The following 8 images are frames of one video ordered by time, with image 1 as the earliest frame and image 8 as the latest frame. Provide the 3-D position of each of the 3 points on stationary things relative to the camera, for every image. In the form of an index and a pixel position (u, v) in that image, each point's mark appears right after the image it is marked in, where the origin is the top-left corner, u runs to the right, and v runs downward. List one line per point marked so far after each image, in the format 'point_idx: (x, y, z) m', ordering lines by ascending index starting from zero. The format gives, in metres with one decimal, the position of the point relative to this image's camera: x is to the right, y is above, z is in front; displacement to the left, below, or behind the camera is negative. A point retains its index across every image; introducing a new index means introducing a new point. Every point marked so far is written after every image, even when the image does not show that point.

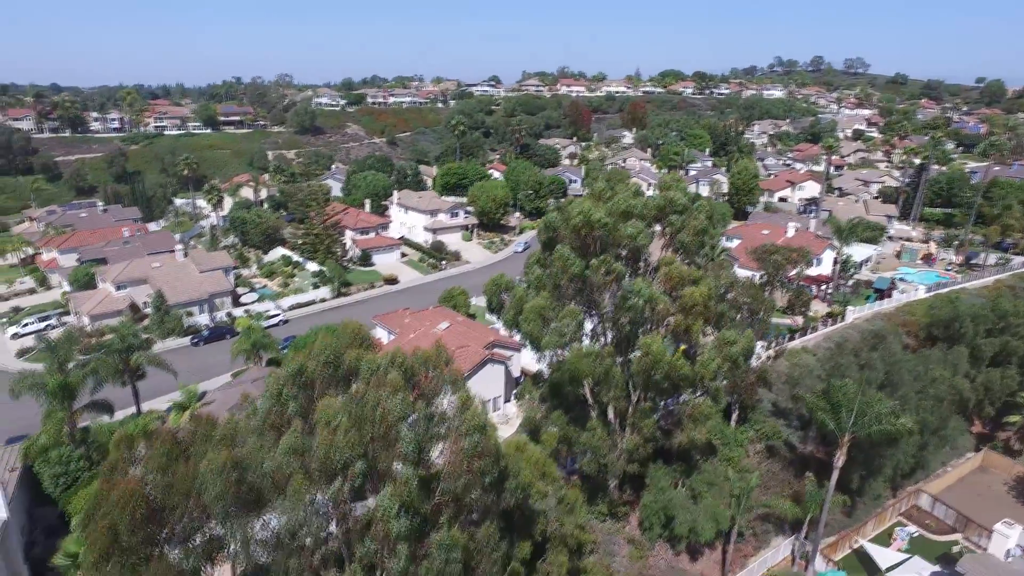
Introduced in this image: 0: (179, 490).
0: (-6.8, -4.0, +13.1) m
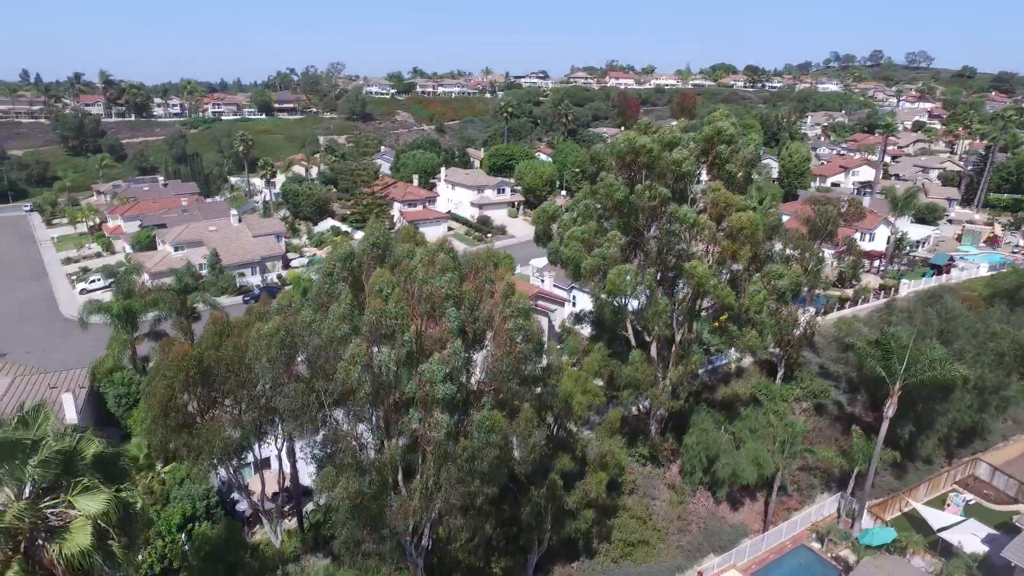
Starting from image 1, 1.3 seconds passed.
0: (-5.9, -1.4, +13.7) m
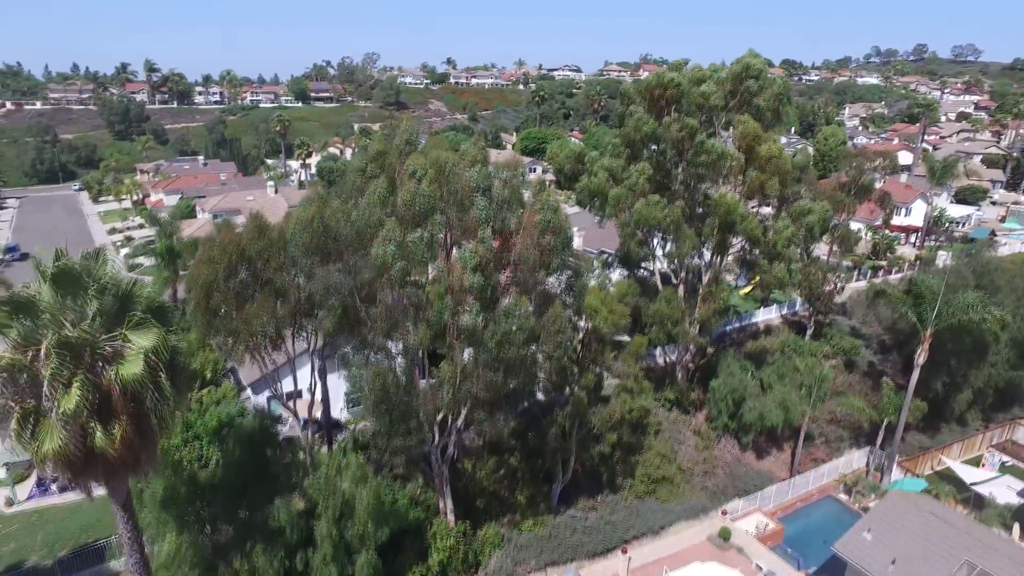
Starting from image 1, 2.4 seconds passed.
0: (-5.4, +1.0, +14.4) m
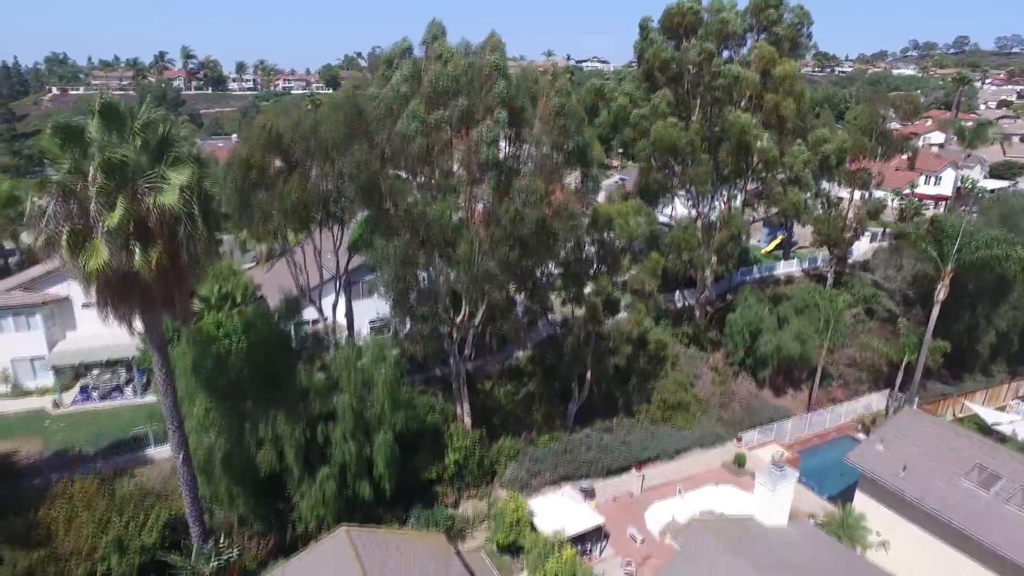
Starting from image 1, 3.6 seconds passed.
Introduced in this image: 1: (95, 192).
0: (-5.0, +3.7, +15.1) m
1: (-6.8, +1.6, +10.4) m
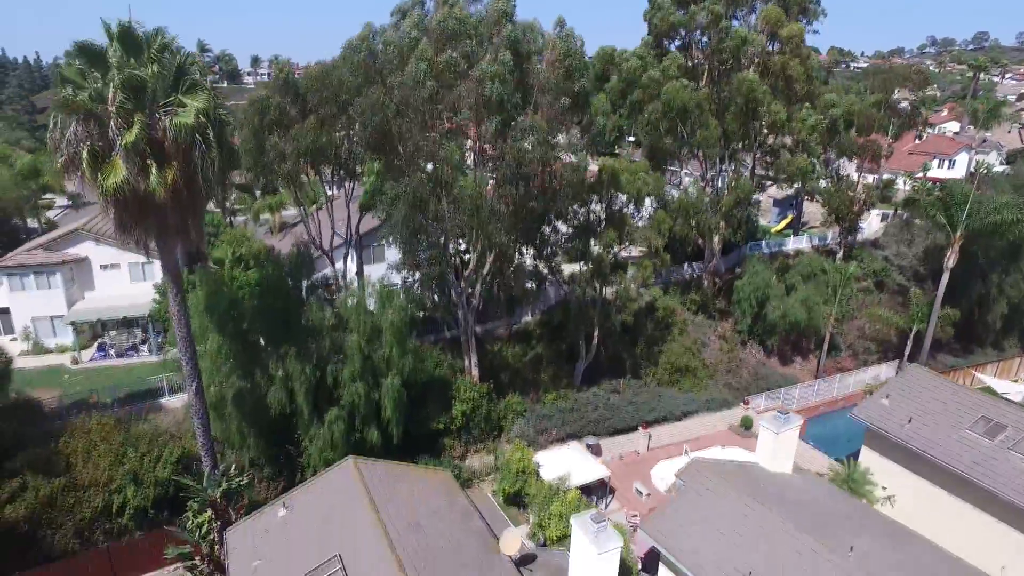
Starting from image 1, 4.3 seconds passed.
0: (-4.8, +5.0, +15.5) m
1: (-6.7, +3.0, +10.8) m
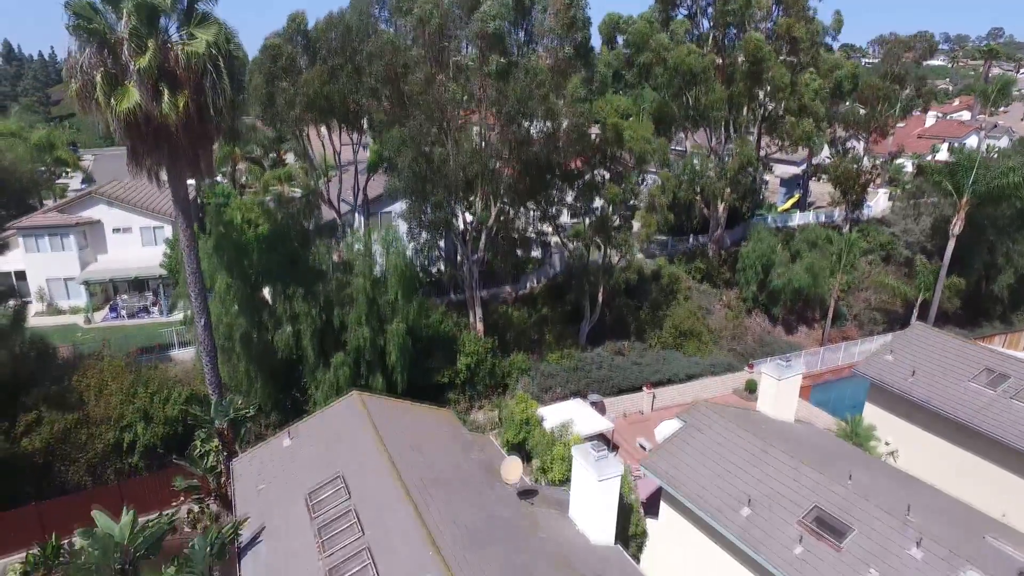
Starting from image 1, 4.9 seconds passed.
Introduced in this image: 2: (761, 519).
0: (-4.7, +6.4, +15.8) m
1: (-6.6, +4.3, +11.1) m
2: (+4.6, -4.2, +11.7) m
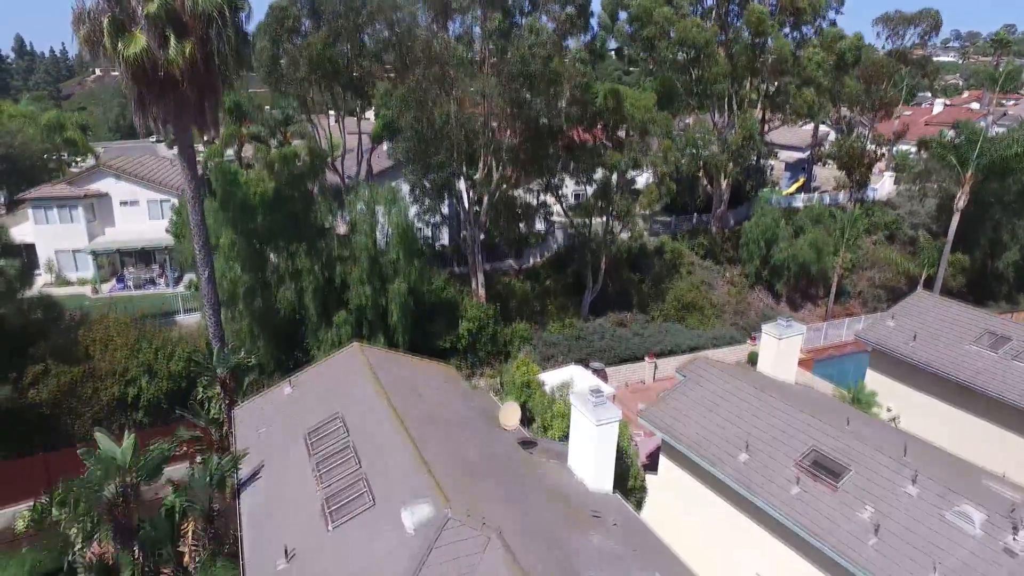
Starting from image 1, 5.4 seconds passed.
0: (-4.7, +7.4, +15.9) m
1: (-6.7, +5.4, +11.3) m
2: (+4.5, -3.2, +11.7) m
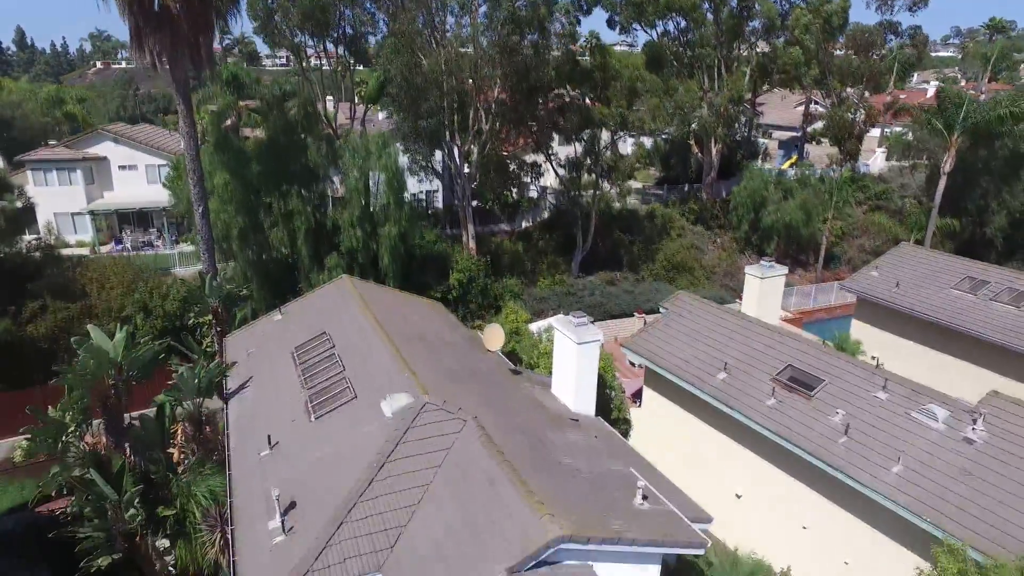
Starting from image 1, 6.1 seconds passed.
0: (-5.0, +8.9, +16.3) m
1: (-7.0, +6.8, +11.6) m
2: (+4.2, -1.7, +12.1) m
